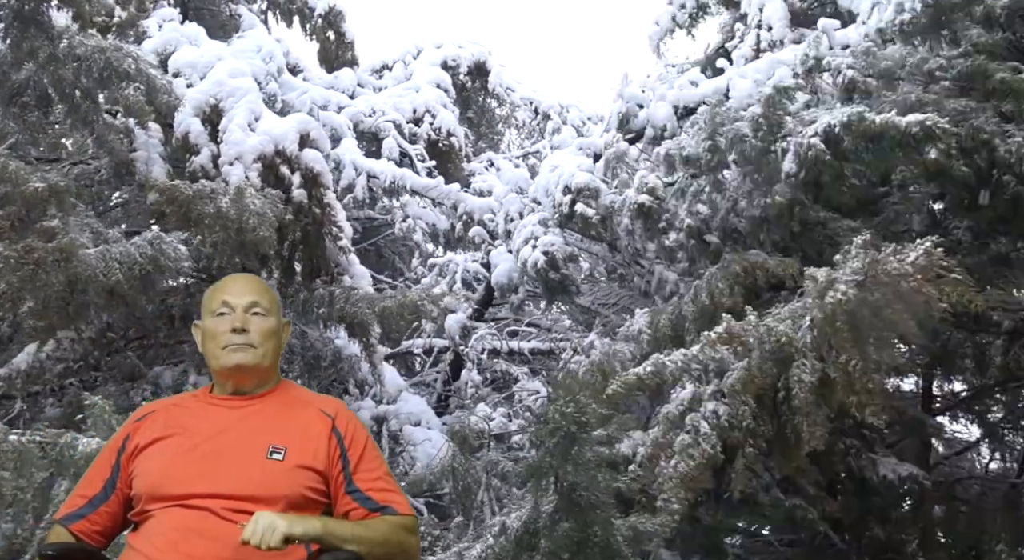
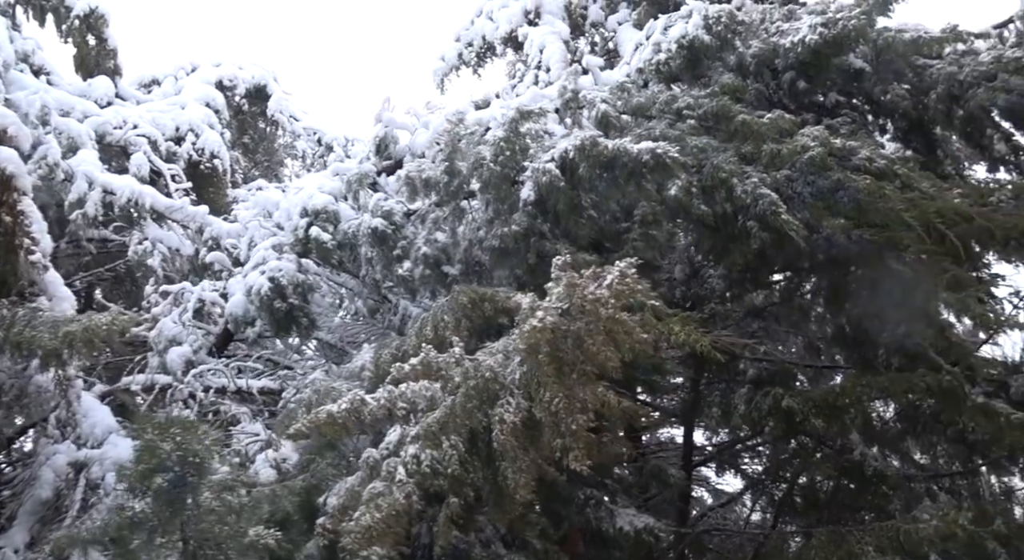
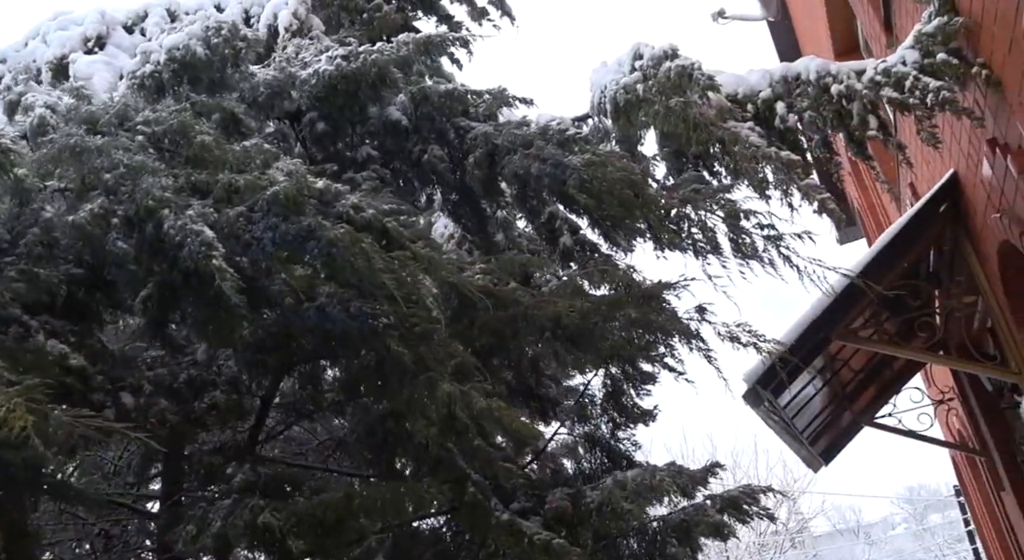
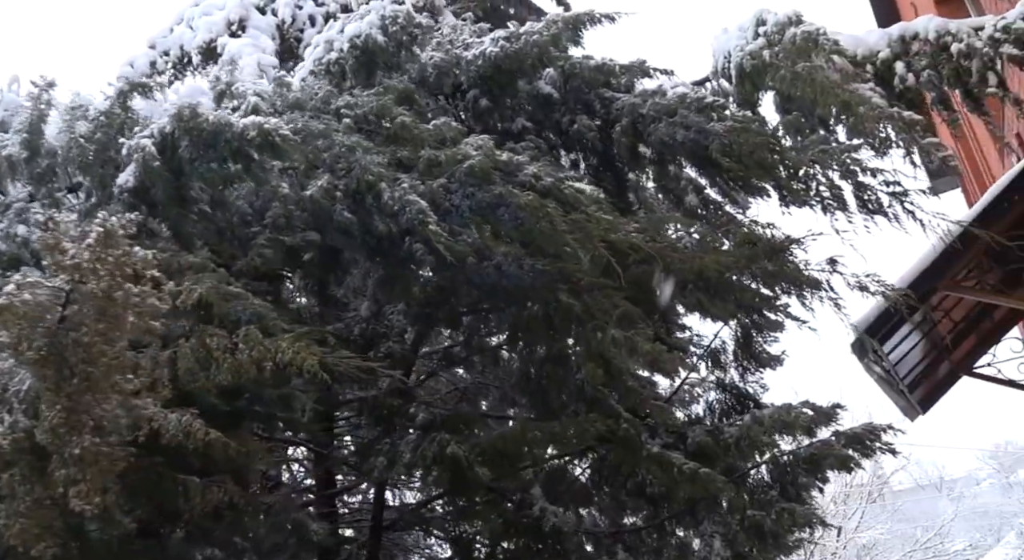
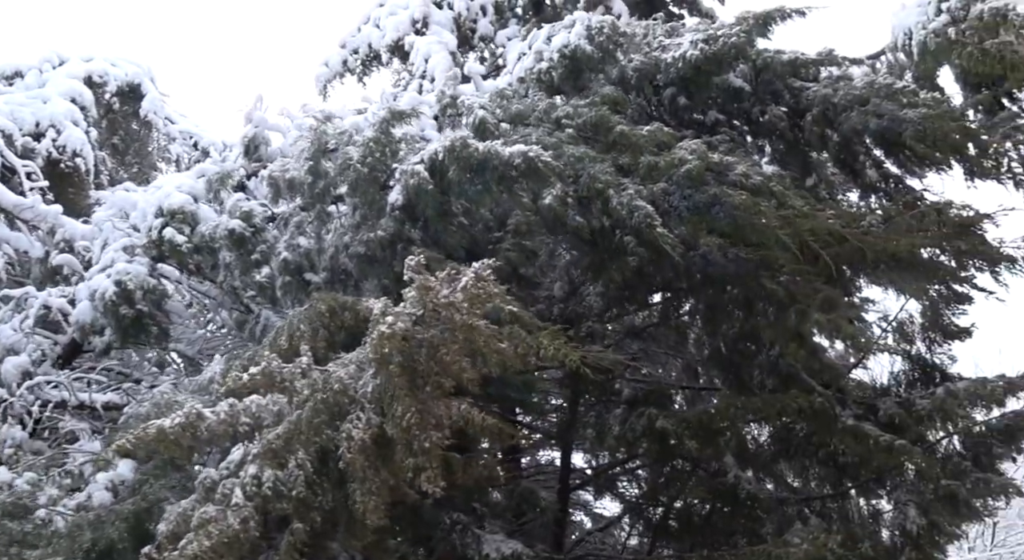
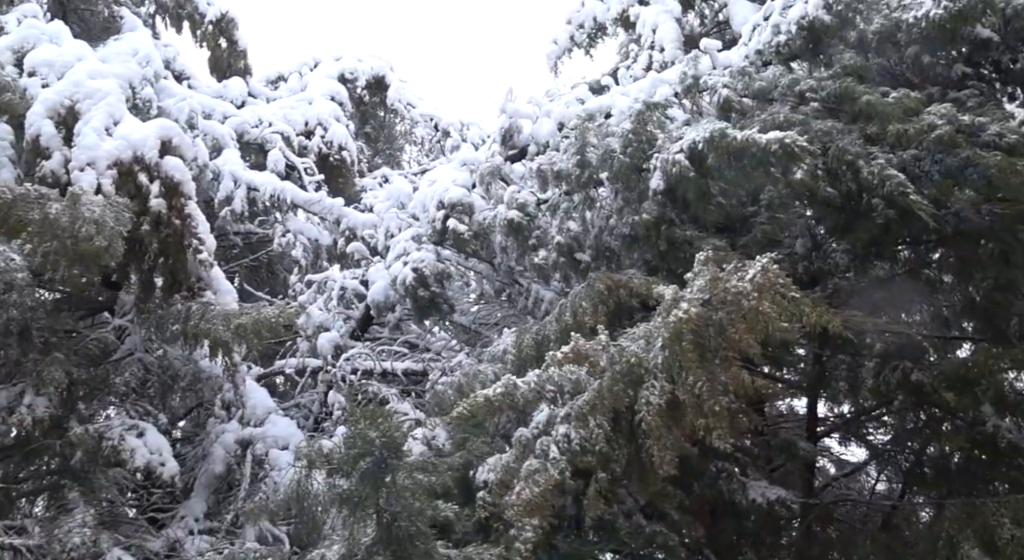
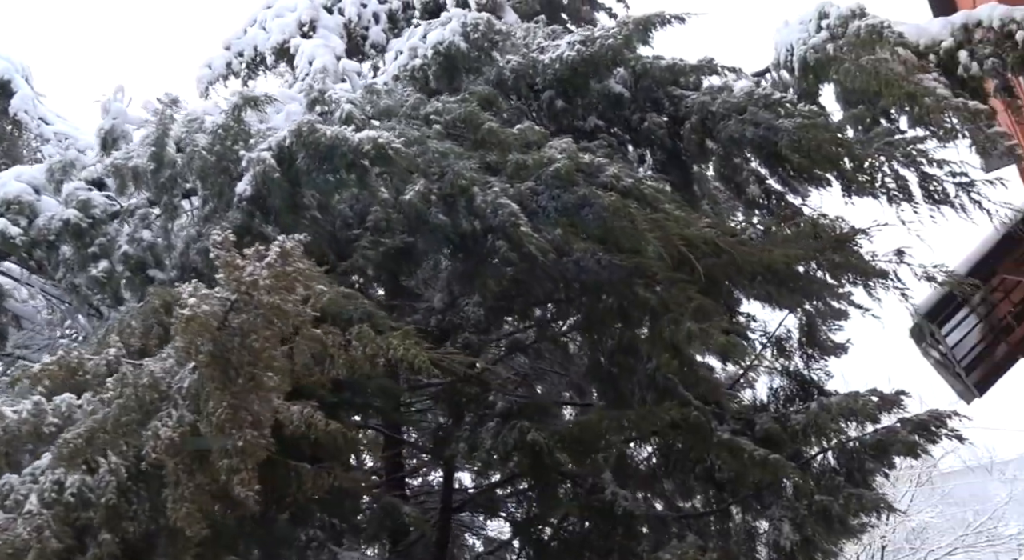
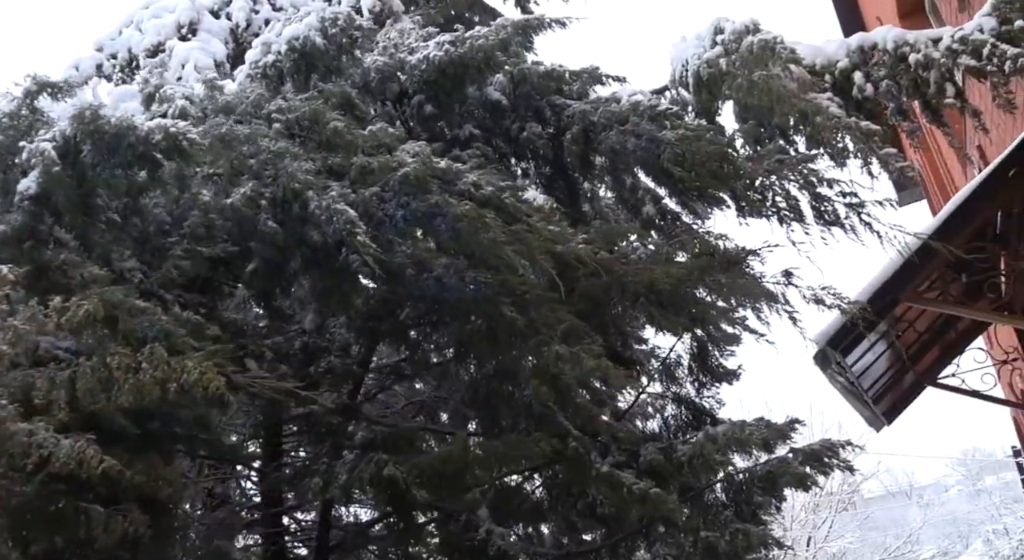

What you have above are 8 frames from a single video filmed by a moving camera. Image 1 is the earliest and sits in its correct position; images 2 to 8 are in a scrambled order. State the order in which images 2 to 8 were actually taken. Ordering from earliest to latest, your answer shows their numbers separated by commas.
6, 2, 5, 7, 4, 8, 3
